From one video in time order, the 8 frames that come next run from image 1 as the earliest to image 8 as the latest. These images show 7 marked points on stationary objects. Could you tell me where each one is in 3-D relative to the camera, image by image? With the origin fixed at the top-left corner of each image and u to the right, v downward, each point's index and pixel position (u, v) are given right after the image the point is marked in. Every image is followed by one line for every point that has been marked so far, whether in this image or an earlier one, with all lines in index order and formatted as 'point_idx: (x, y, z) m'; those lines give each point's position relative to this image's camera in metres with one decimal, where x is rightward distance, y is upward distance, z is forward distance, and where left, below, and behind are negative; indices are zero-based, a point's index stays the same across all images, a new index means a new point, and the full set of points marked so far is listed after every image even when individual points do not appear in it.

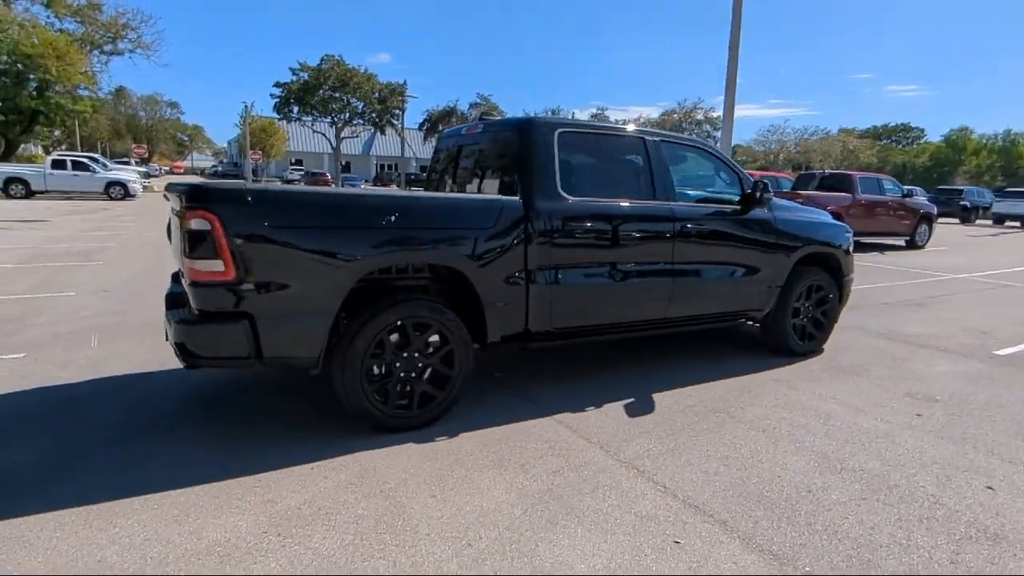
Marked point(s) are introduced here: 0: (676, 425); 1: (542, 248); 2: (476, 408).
0: (+1.1, -0.9, +4.2) m
1: (+0.2, +0.3, +4.3) m
2: (-0.3, -0.9, +4.4) m
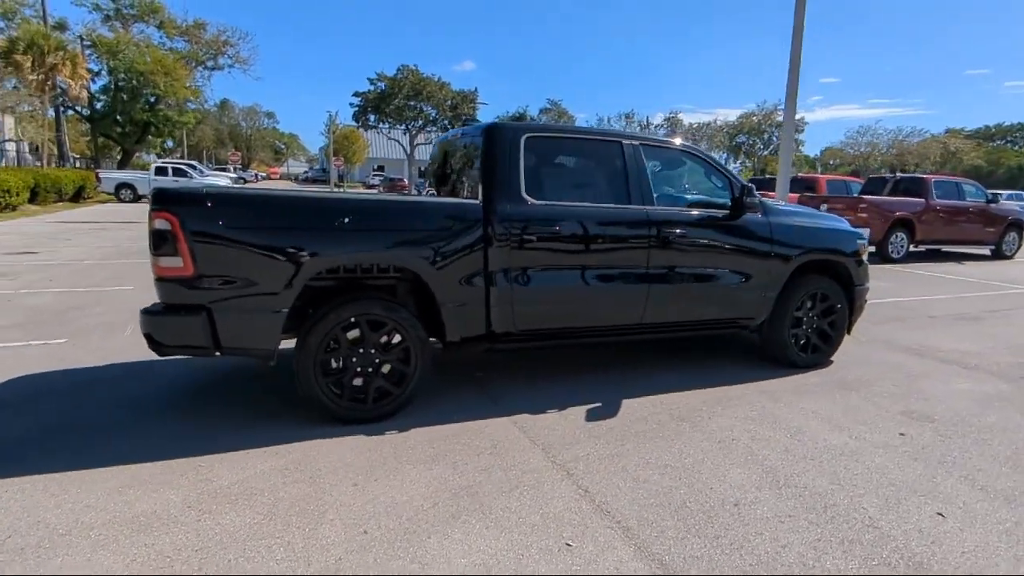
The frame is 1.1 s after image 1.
0: (+0.8, -1.0, +4.2) m
1: (-0.1, +0.3, +4.4) m
2: (-0.6, -0.9, +4.5) m
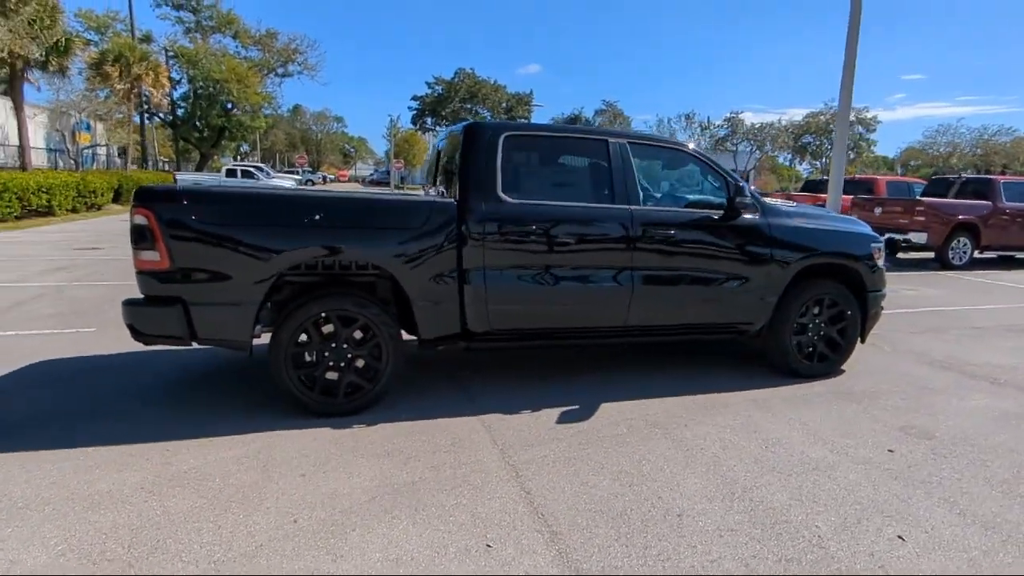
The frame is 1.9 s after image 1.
0: (+0.6, -1.0, +4.1) m
1: (-0.3, +0.3, +4.4) m
2: (-0.8, -0.9, +4.5) m
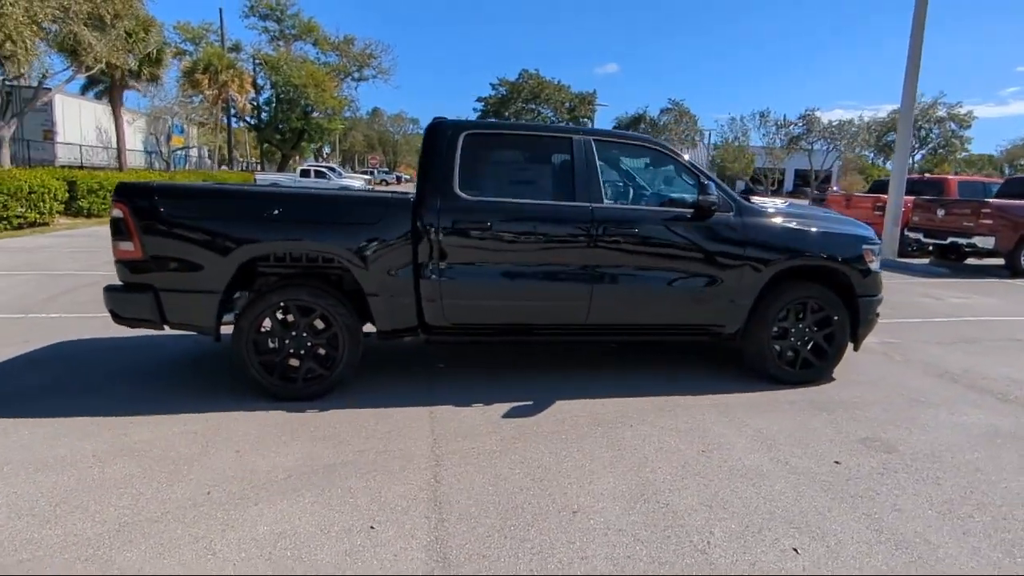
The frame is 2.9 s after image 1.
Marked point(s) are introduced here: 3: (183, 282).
0: (+0.1, -1.0, +4.1) m
1: (-0.6, +0.3, +4.5) m
2: (-1.1, -0.8, +4.7) m
3: (-2.3, 0.0, +4.3) m
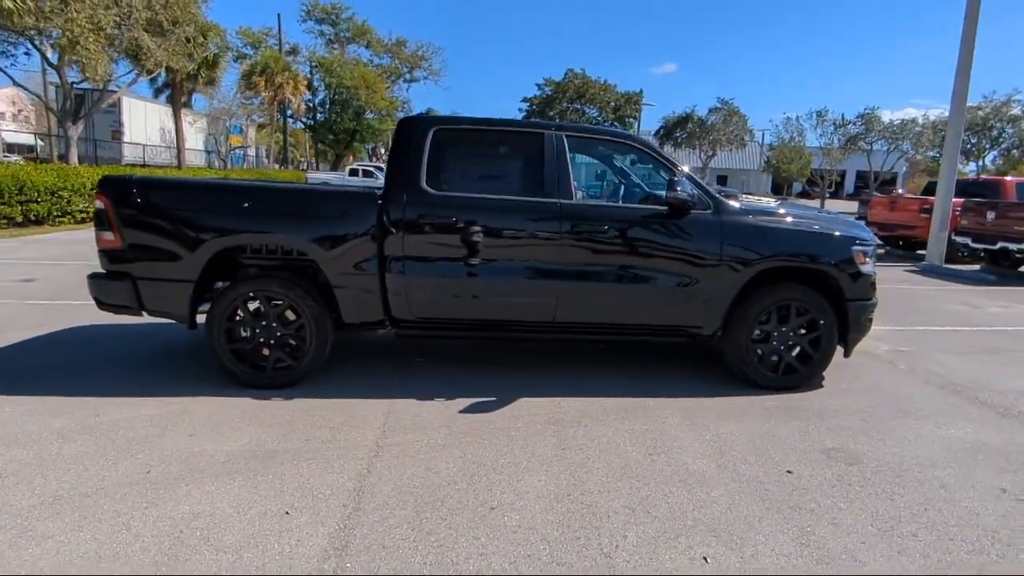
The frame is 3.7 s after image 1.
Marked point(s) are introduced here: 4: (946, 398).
0: (-0.2, -0.9, +4.1) m
1: (-0.9, +0.4, +4.6) m
2: (-1.4, -0.7, +4.8) m
3: (-2.6, +0.1, +4.5) m
4: (+3.4, -0.9, +4.8) m
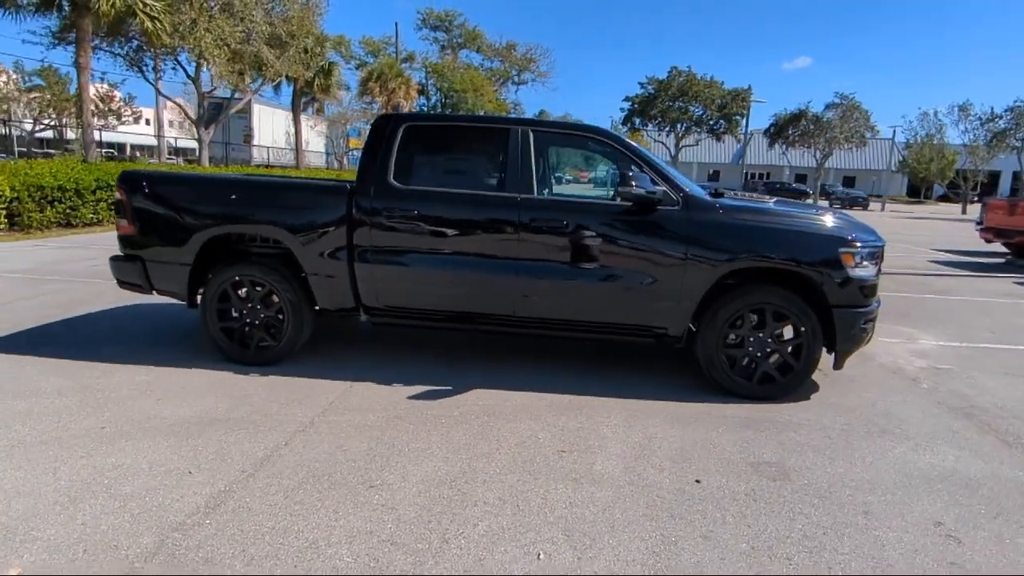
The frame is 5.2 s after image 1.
0: (-0.6, -0.9, +4.2) m
1: (-1.2, +0.5, +4.8) m
2: (-1.7, -0.6, +5.1) m
3: (-2.9, +0.3, +5.1) m
4: (+3.1, -0.9, +4.3) m
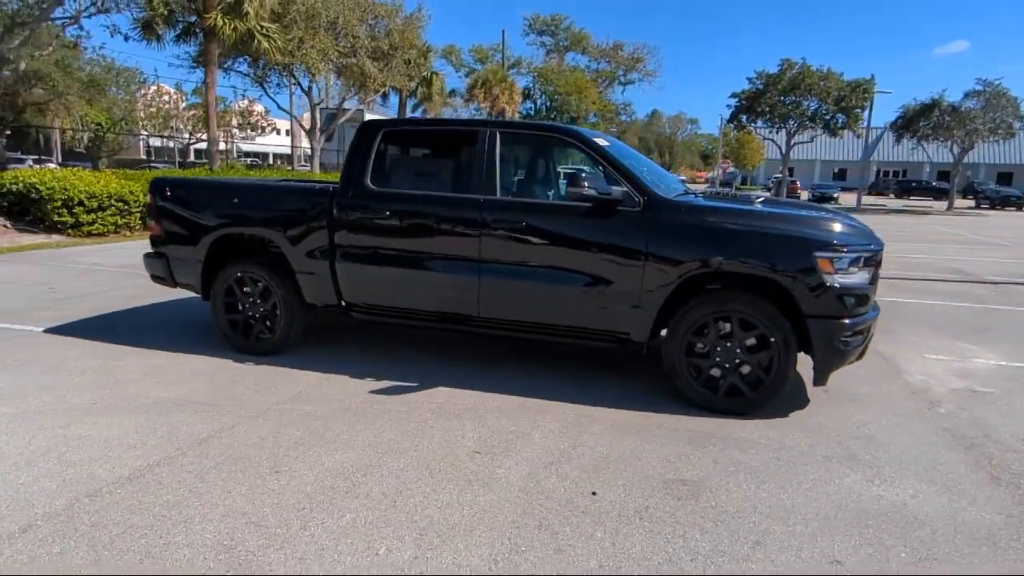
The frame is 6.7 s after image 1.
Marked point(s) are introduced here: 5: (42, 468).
0: (-1.0, -0.8, +4.3) m
1: (-1.4, +0.5, +5.0) m
2: (-1.8, -0.6, +5.4) m
3: (-3.0, +0.3, +5.6) m
4: (+2.6, -1.0, +3.7) m
5: (-2.6, -1.0, +3.4) m
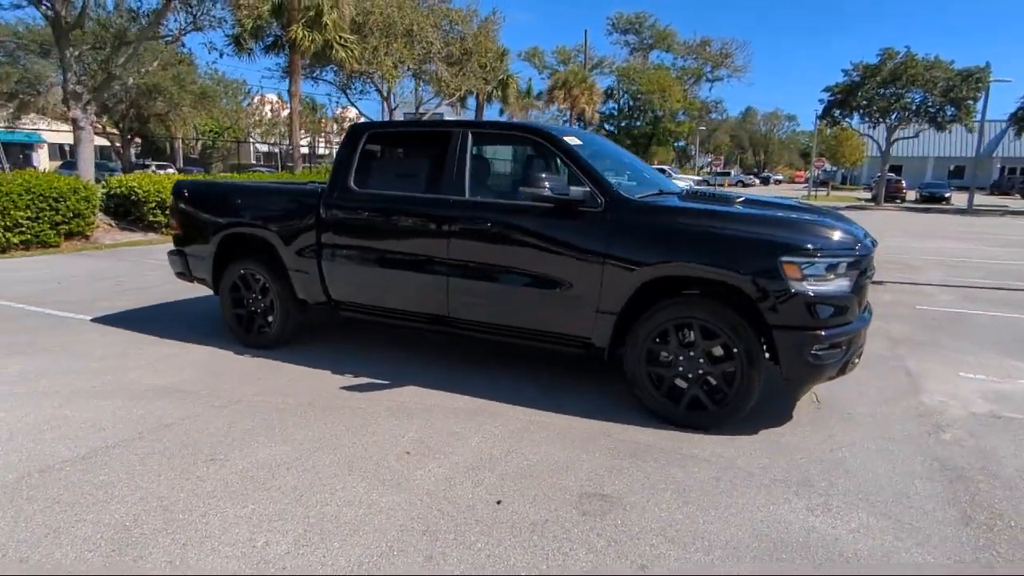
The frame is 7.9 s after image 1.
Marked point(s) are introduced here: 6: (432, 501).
0: (-1.3, -0.8, +4.4) m
1: (-1.5, +0.5, +5.2) m
2: (-2.0, -0.6, +5.7) m
3: (-3.1, +0.4, +6.0) m
4: (+2.2, -1.1, +3.3) m
5: (-3.0, -1.0, +3.7) m
6: (-0.4, -1.1, +3.1) m
